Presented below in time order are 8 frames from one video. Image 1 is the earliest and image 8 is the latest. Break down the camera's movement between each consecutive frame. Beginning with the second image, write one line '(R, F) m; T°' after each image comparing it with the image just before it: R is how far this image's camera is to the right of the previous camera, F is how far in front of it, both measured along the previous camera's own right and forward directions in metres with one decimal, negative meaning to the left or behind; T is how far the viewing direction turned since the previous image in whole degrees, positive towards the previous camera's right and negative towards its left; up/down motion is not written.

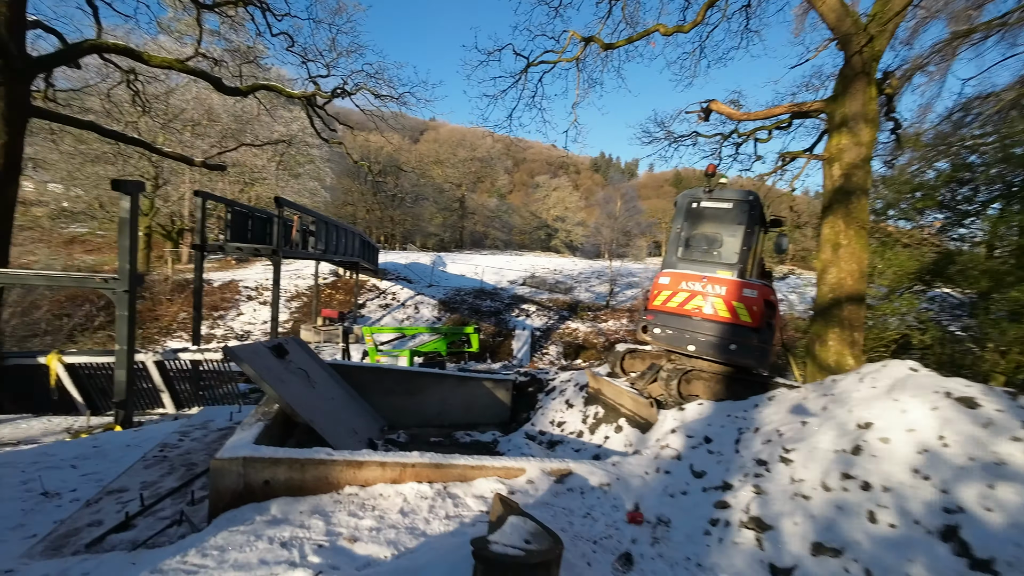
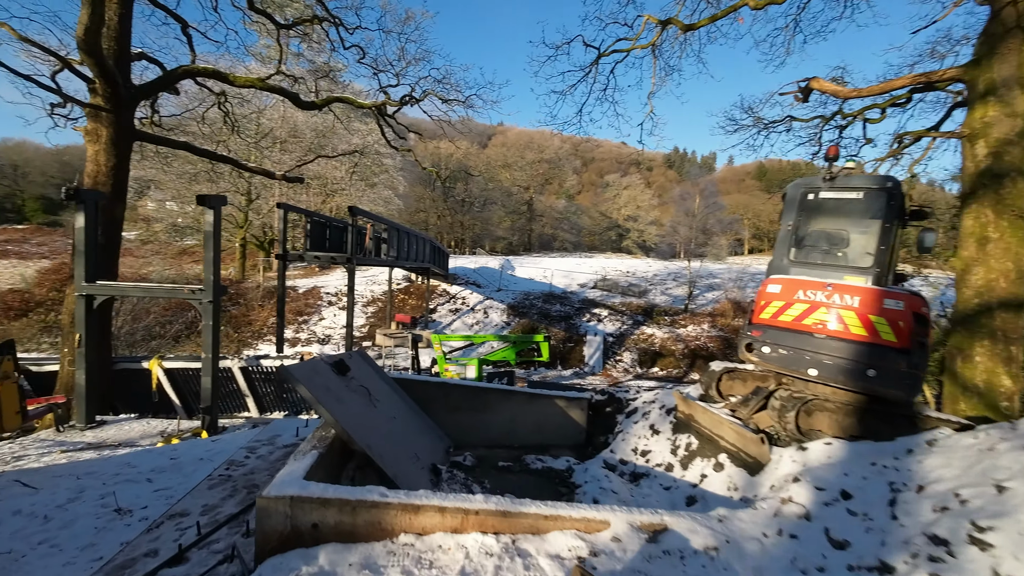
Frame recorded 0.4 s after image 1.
(0.0, +0.4) m; -9°
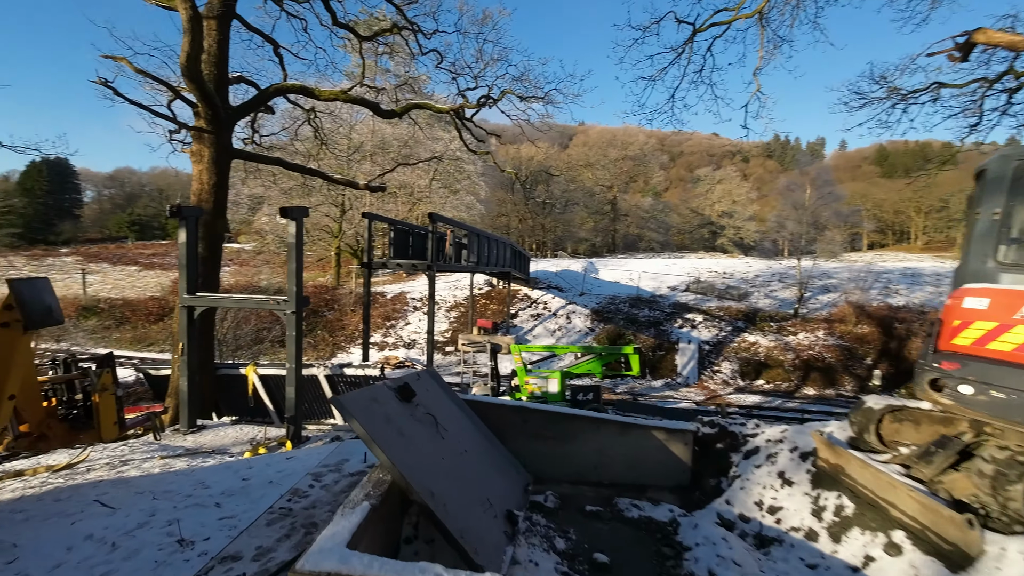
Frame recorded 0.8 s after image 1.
(0.0, +0.5) m; -10°
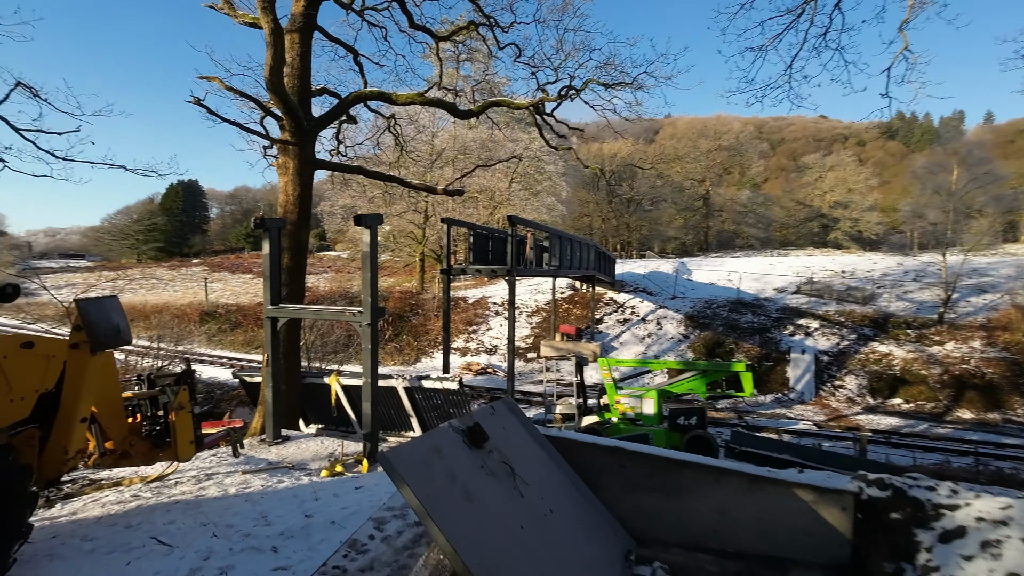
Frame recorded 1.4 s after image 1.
(-0.1, +0.6) m; -10°
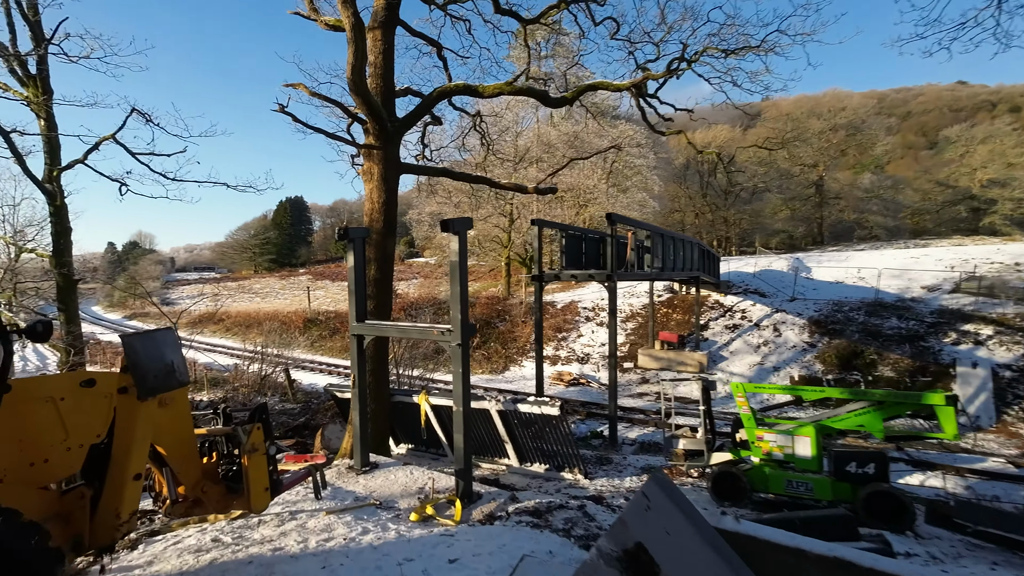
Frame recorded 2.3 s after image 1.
(-0.3, +0.8) m; -10°
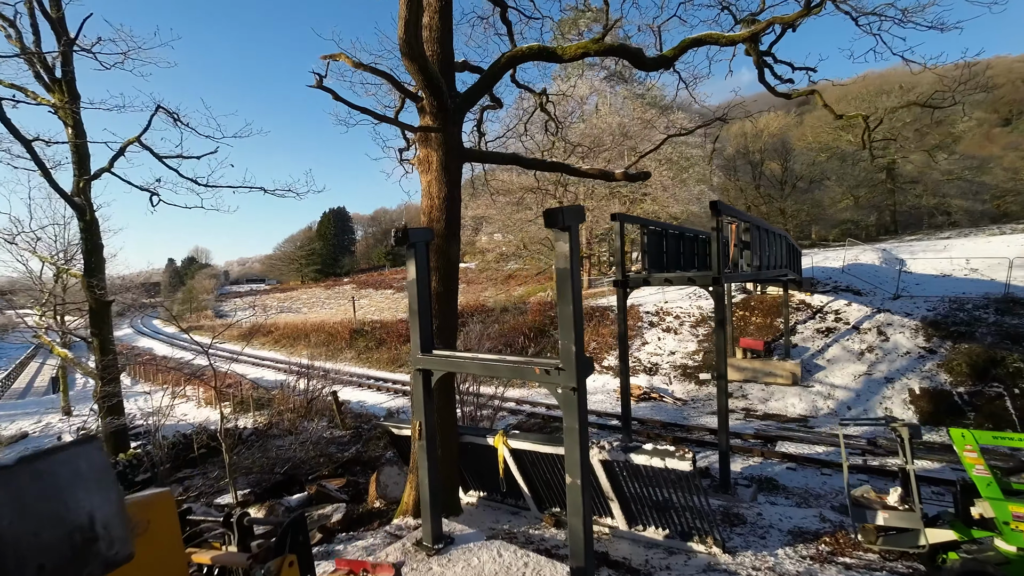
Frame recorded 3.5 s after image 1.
(-0.6, +1.2) m; -5°
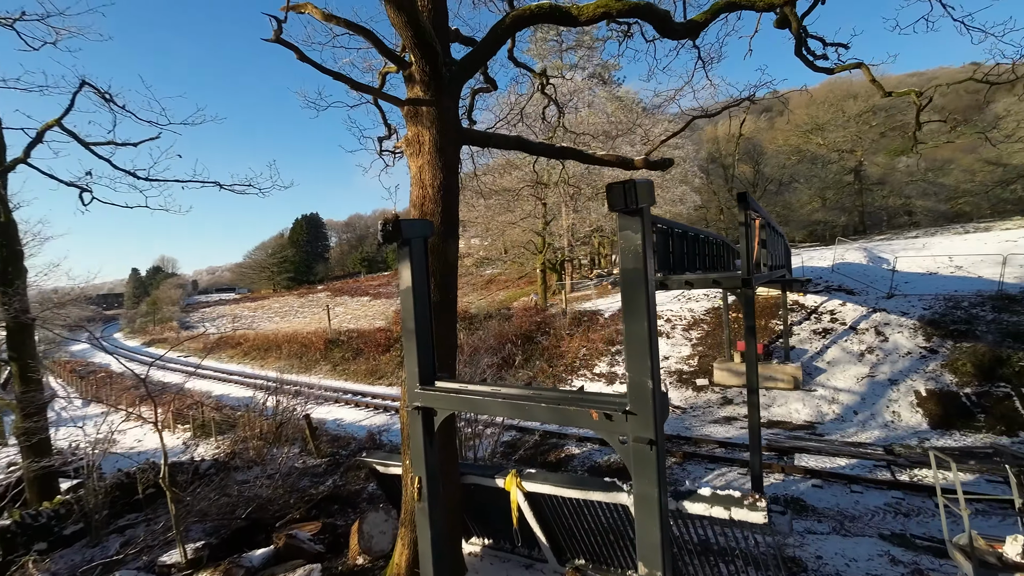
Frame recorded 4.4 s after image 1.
(-0.3, +0.8) m; +3°
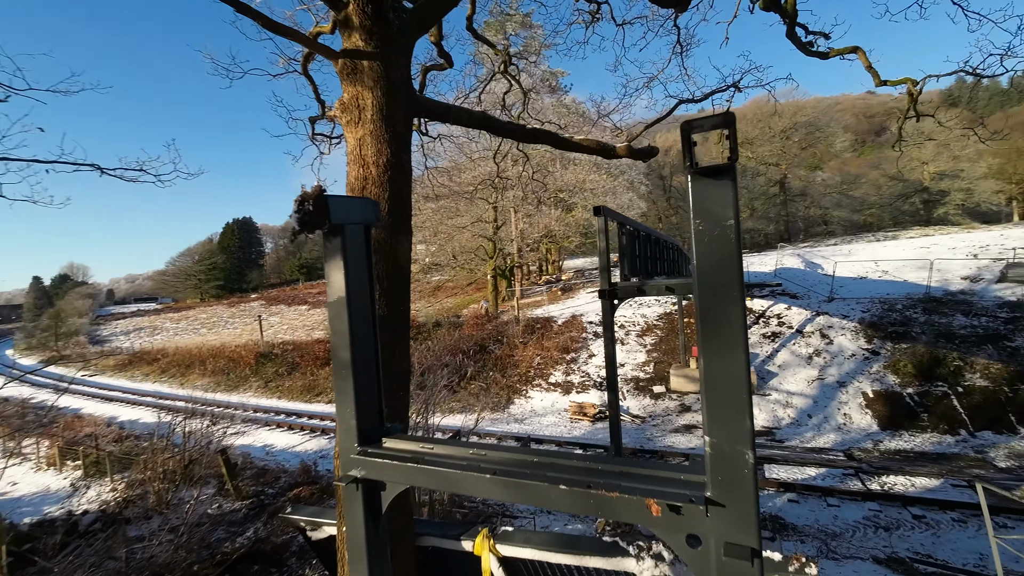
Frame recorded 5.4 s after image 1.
(-0.1, +0.8) m; +7°
